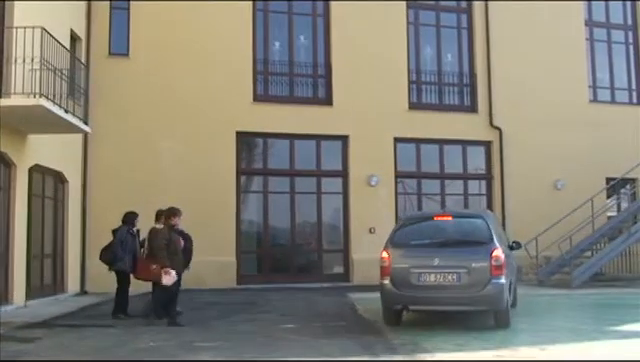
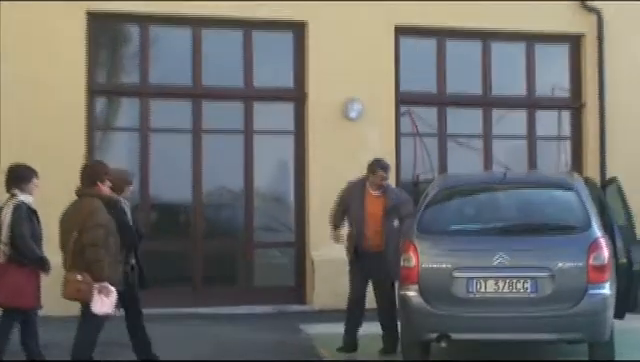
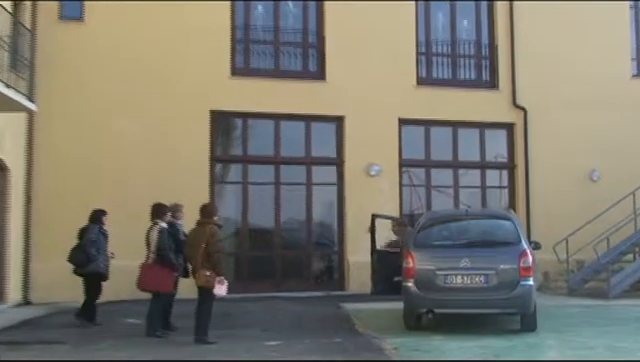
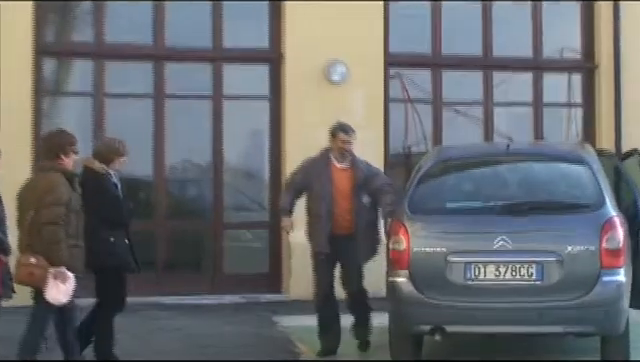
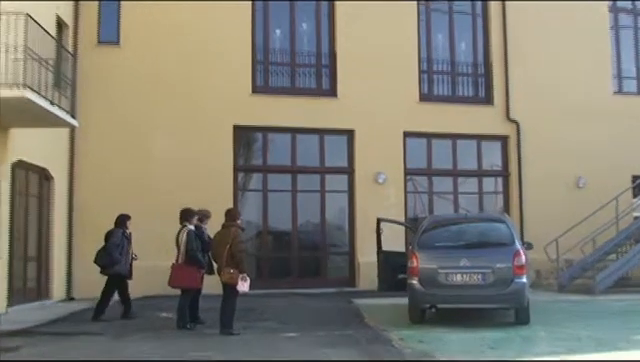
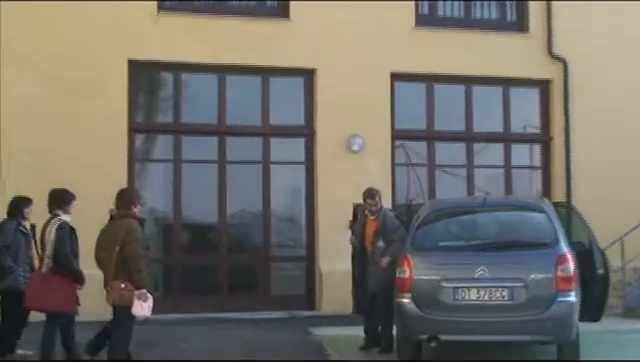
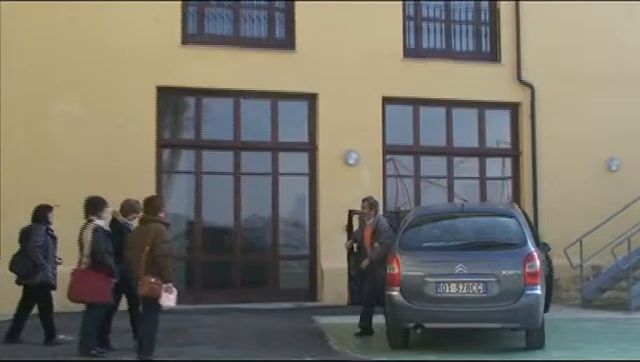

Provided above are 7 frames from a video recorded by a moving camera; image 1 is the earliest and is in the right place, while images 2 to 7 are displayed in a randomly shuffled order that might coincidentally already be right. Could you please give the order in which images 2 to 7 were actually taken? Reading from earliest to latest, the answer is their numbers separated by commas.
5, 3, 7, 6, 2, 4
